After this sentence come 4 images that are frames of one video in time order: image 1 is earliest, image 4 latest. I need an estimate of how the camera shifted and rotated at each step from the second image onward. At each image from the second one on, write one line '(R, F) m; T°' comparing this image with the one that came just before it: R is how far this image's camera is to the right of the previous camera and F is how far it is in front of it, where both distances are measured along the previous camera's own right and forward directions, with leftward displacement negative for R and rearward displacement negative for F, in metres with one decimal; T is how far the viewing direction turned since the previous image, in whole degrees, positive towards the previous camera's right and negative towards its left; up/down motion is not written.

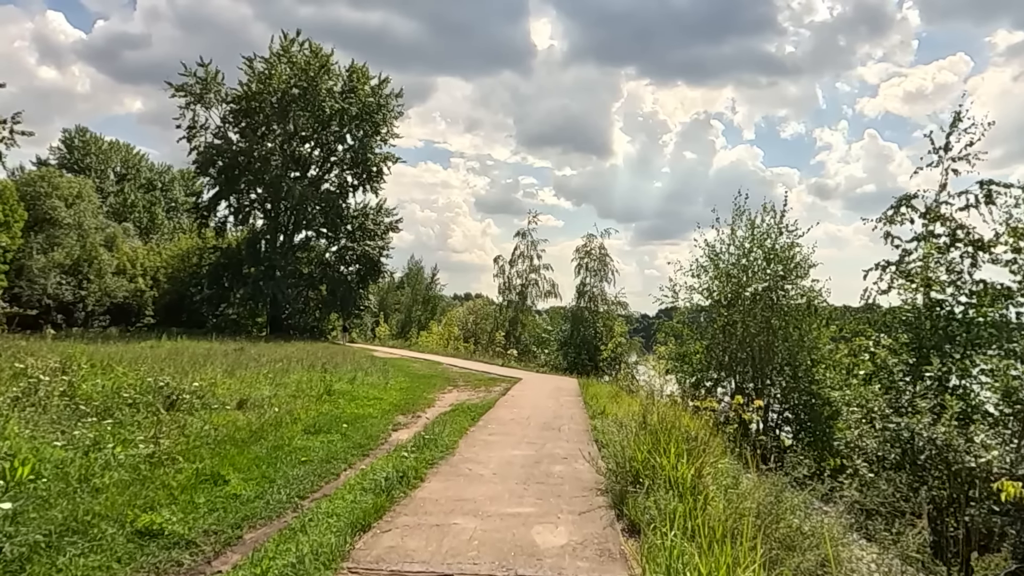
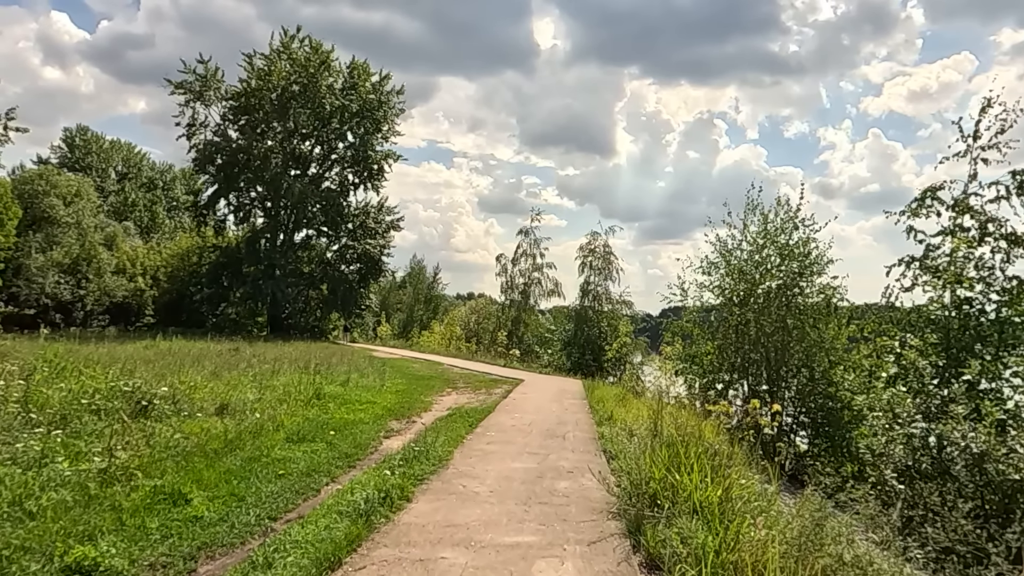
(0.0, +0.7) m; 0°
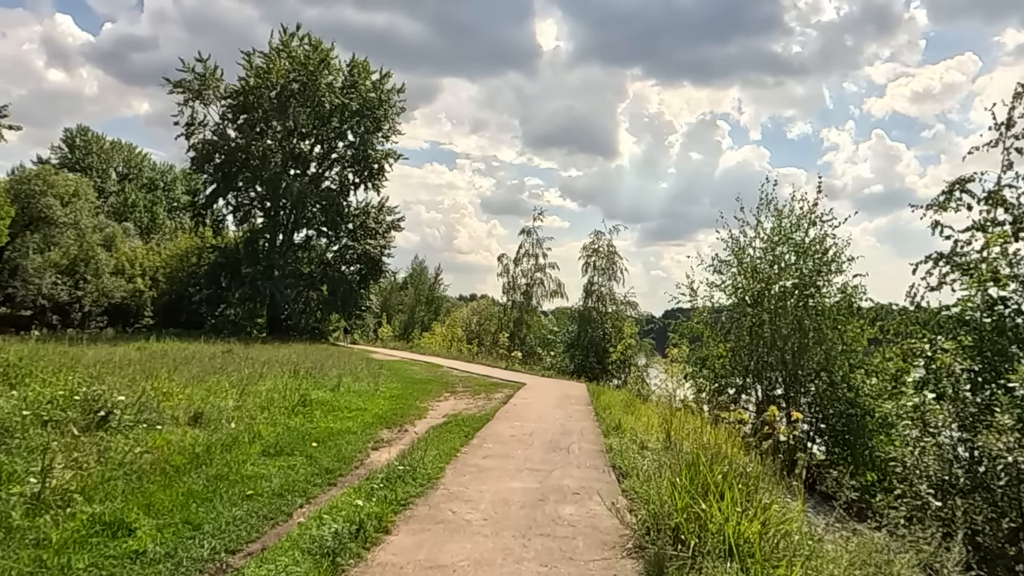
(0.0, +0.8) m; 0°
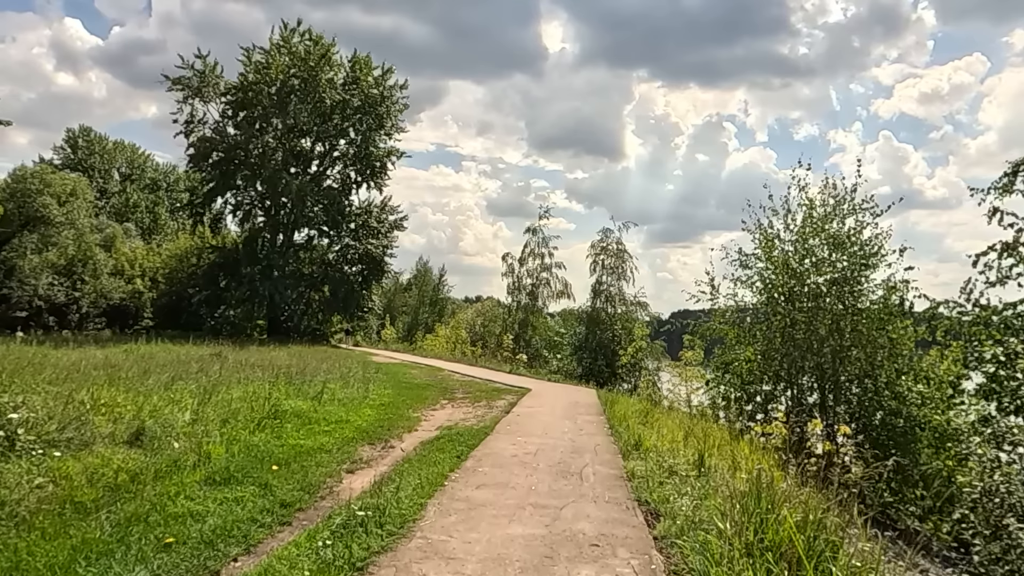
(+0.1, +1.4) m; -1°
